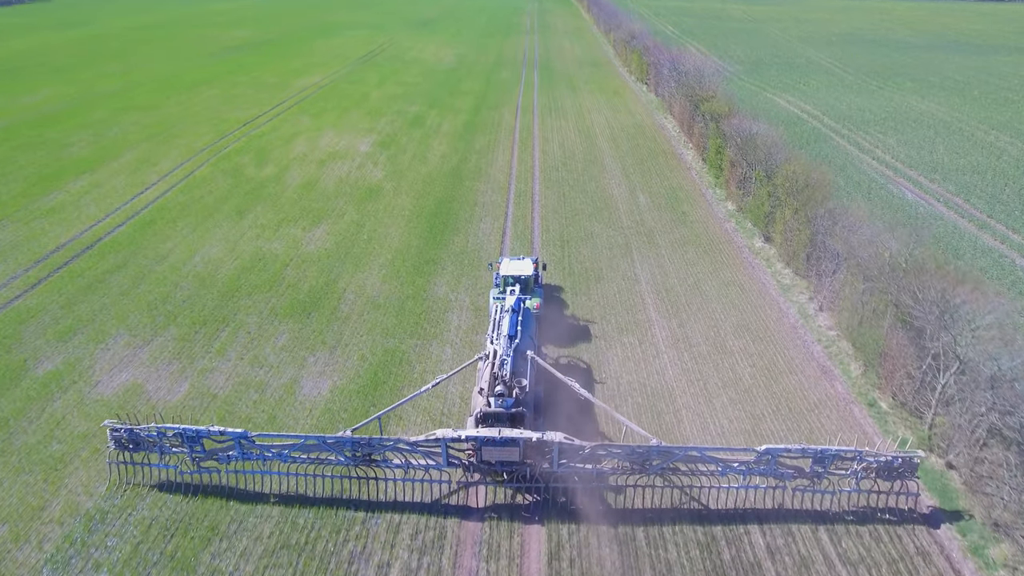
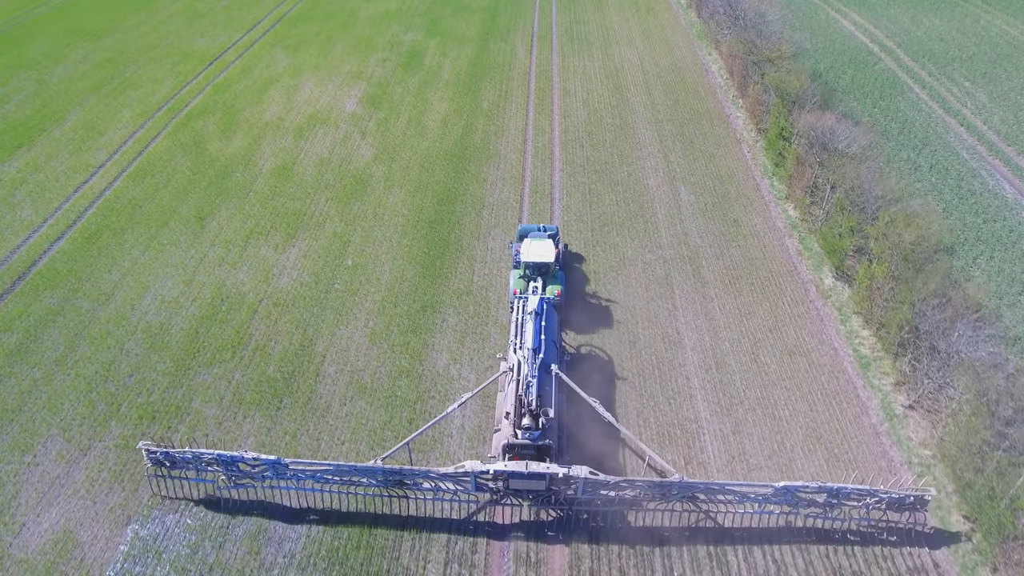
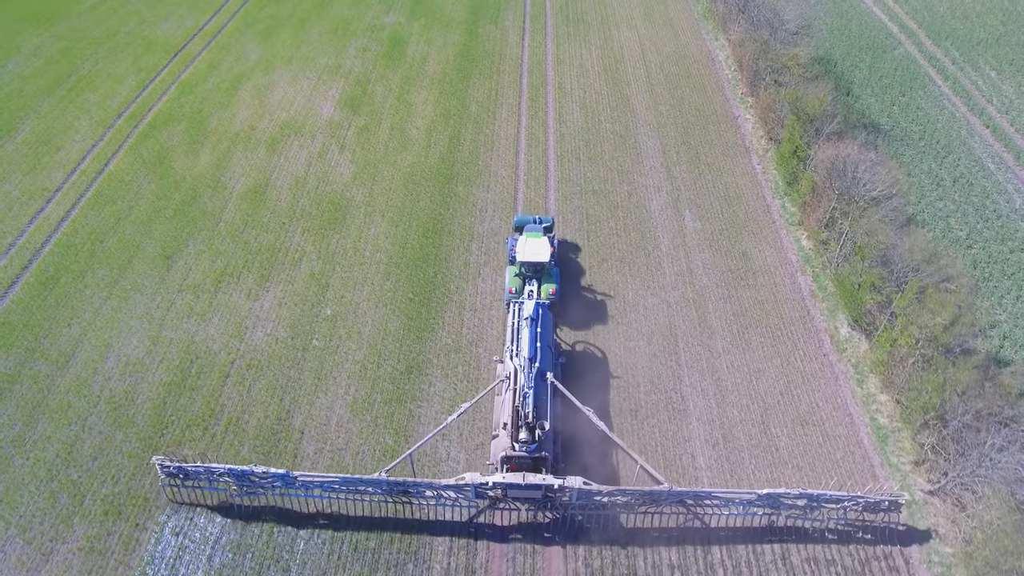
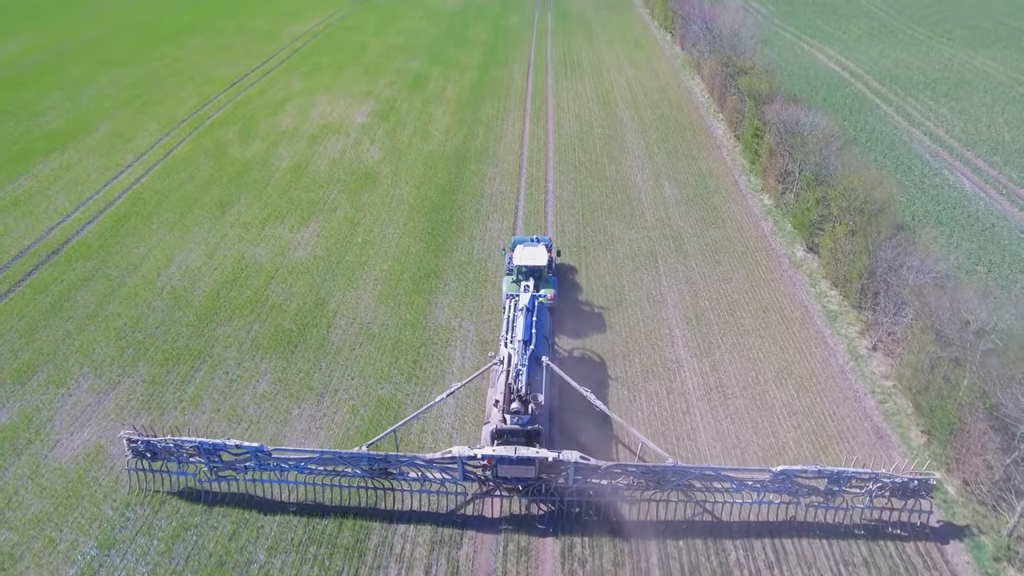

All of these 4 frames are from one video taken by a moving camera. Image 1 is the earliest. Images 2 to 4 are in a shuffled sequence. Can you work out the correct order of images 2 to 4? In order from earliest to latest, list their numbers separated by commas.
4, 2, 3
